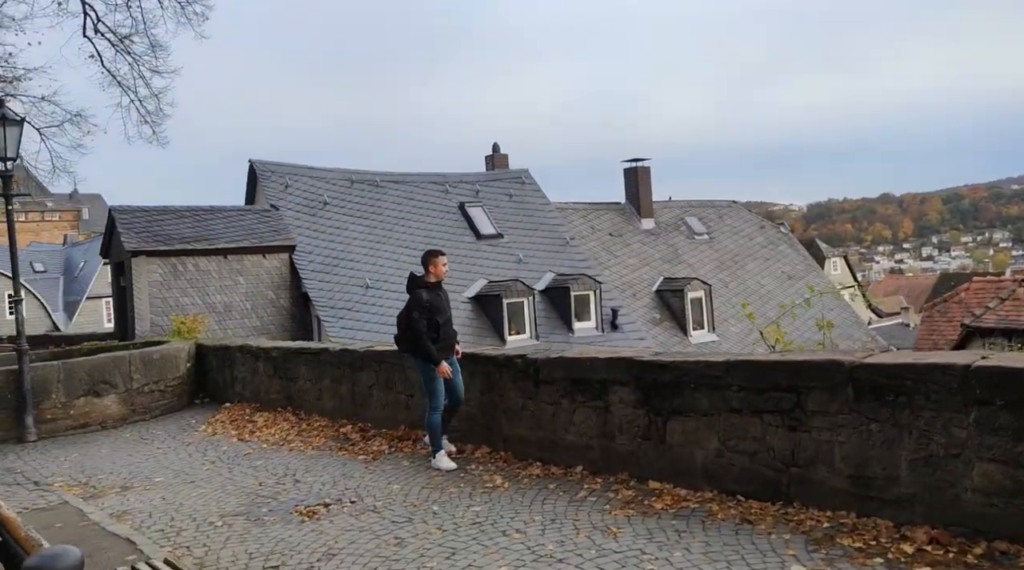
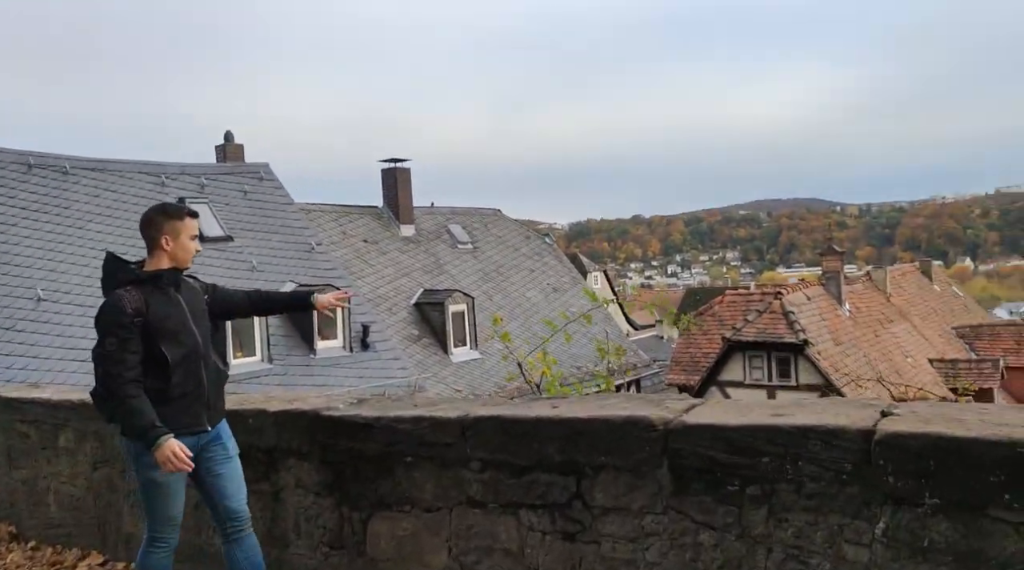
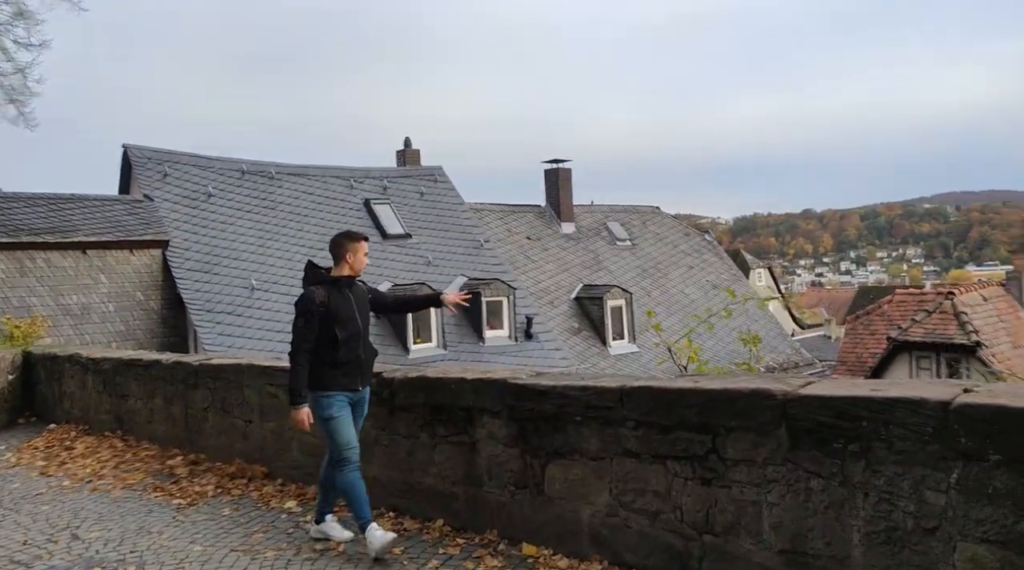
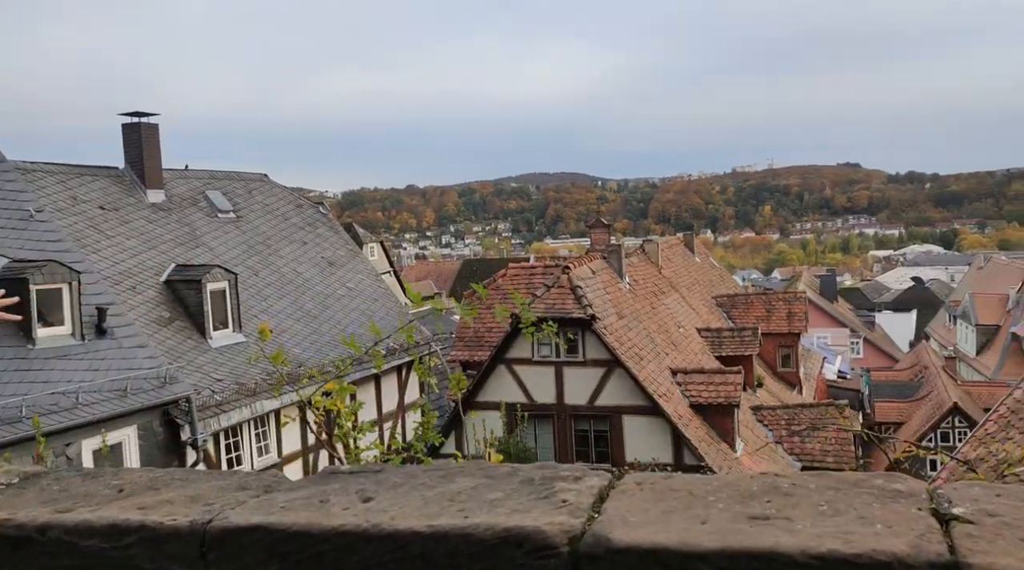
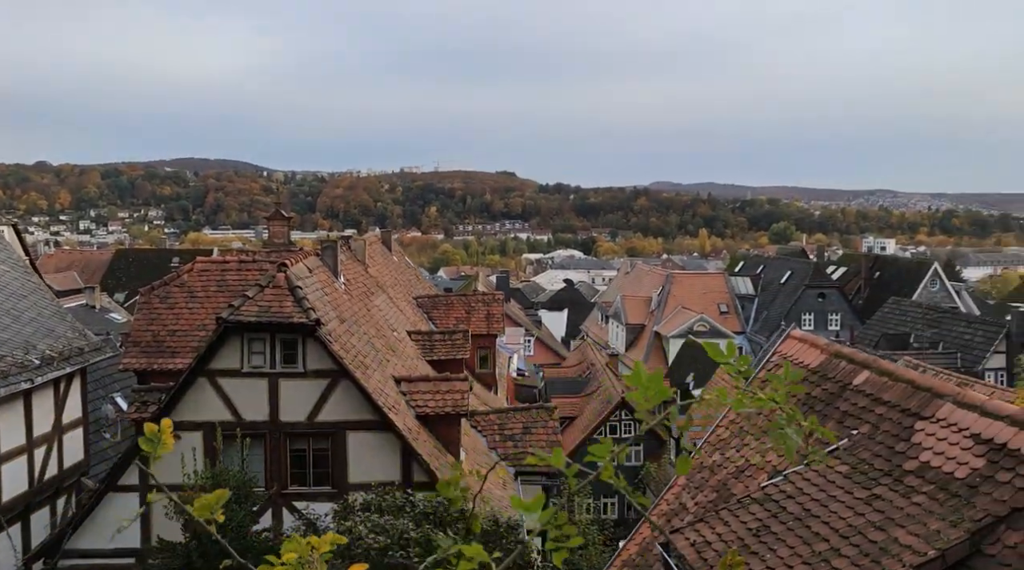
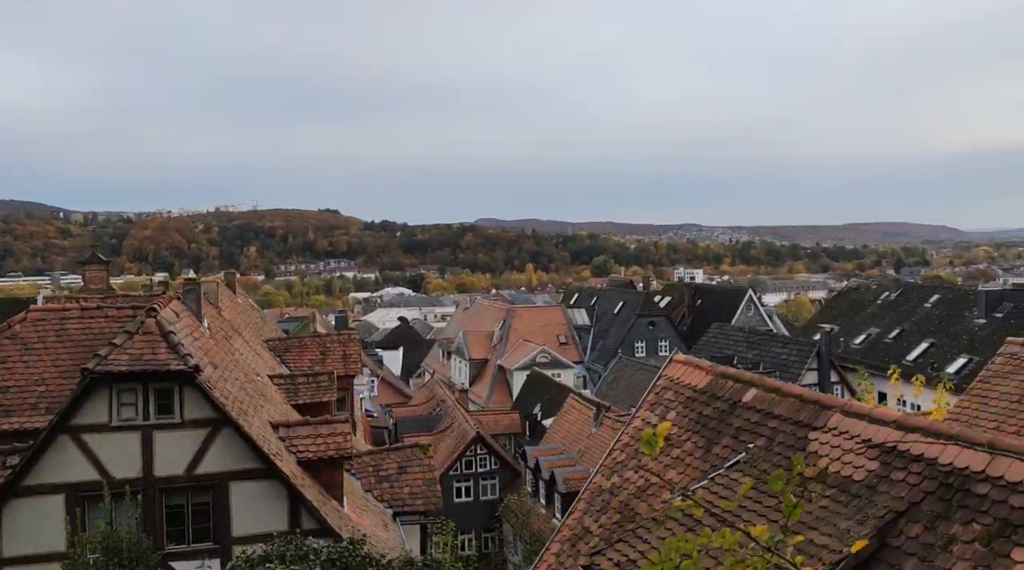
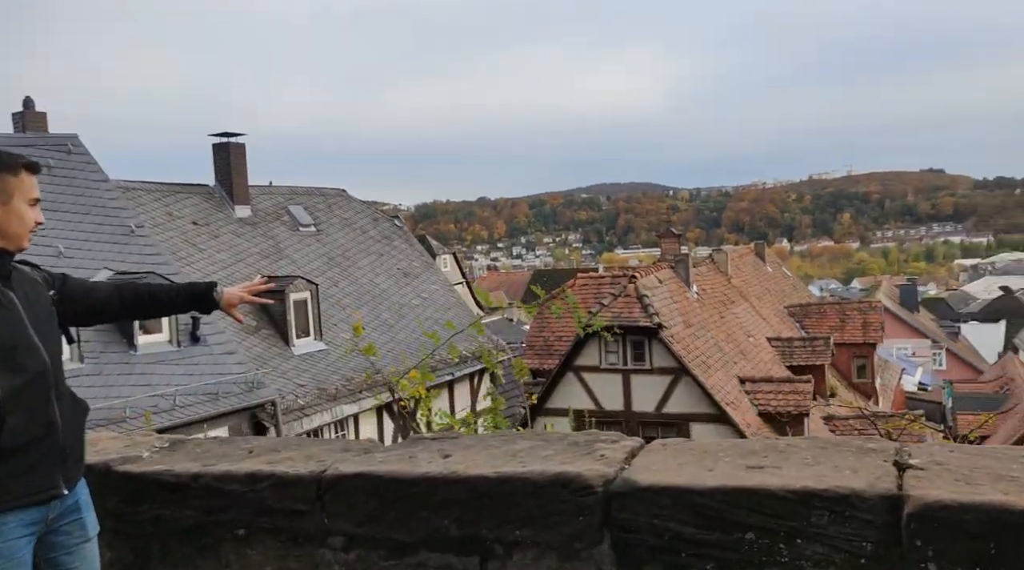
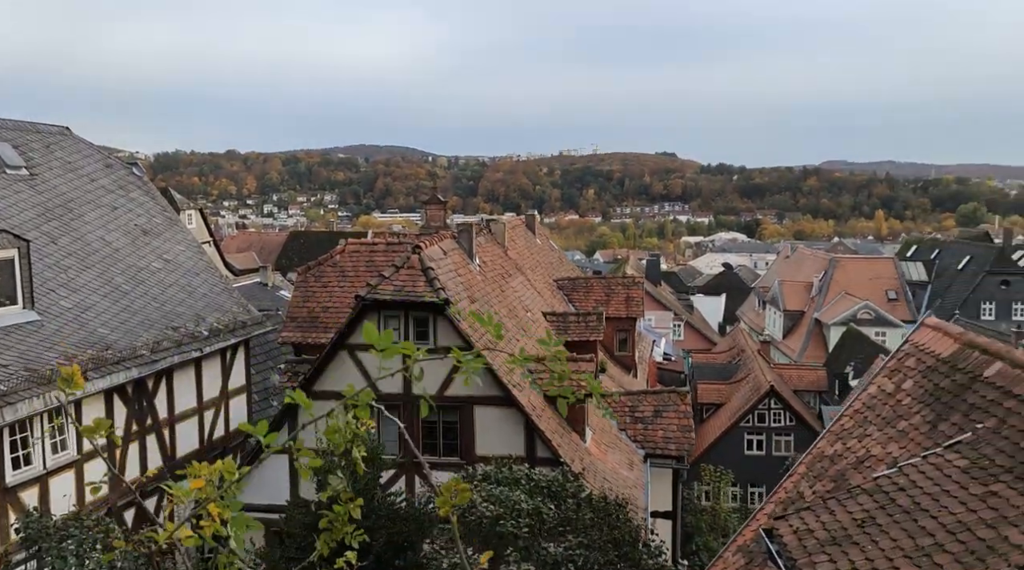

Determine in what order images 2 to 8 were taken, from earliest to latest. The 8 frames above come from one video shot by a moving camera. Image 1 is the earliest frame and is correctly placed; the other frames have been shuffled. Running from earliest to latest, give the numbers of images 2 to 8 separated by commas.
3, 2, 7, 4, 8, 5, 6
